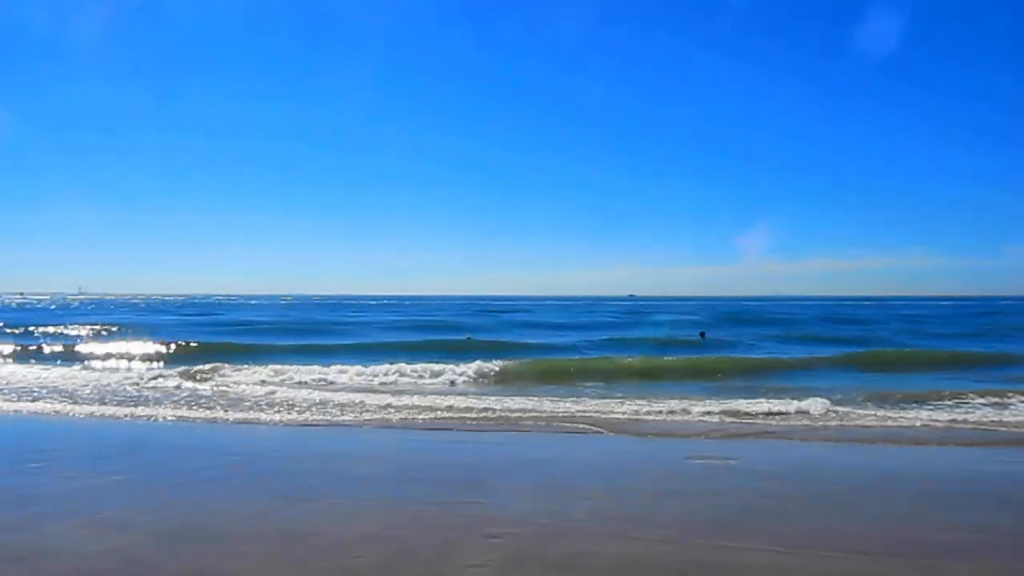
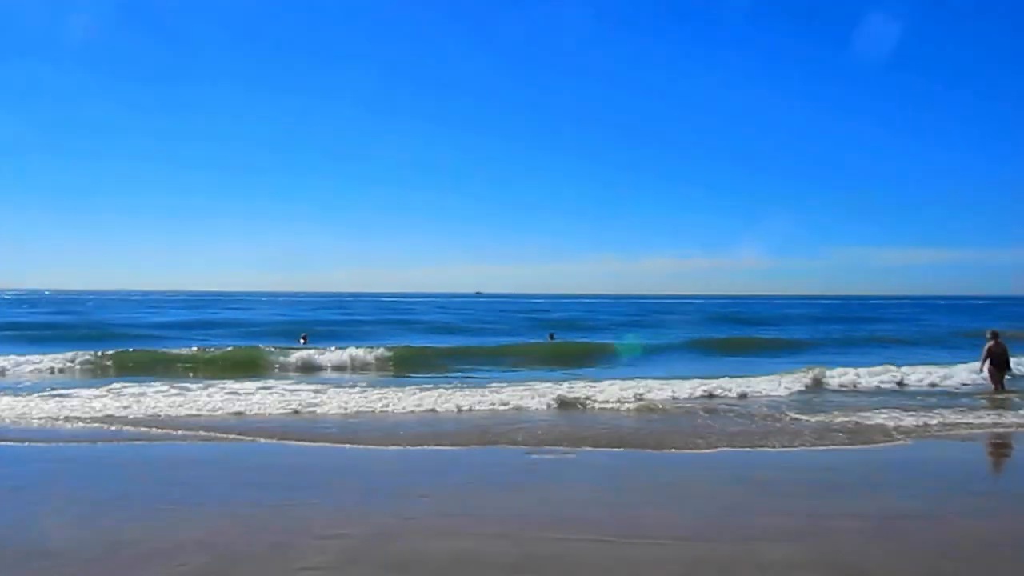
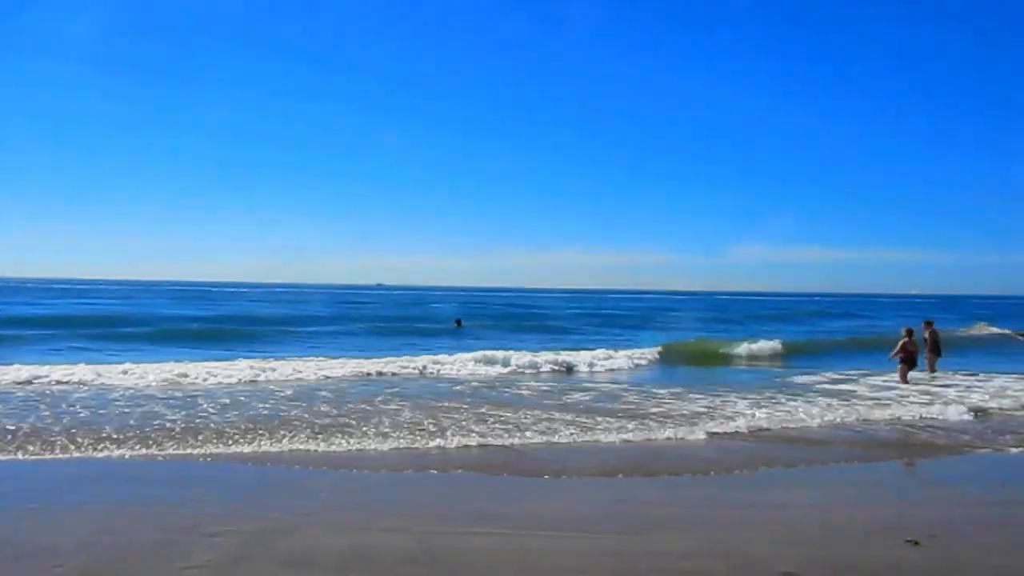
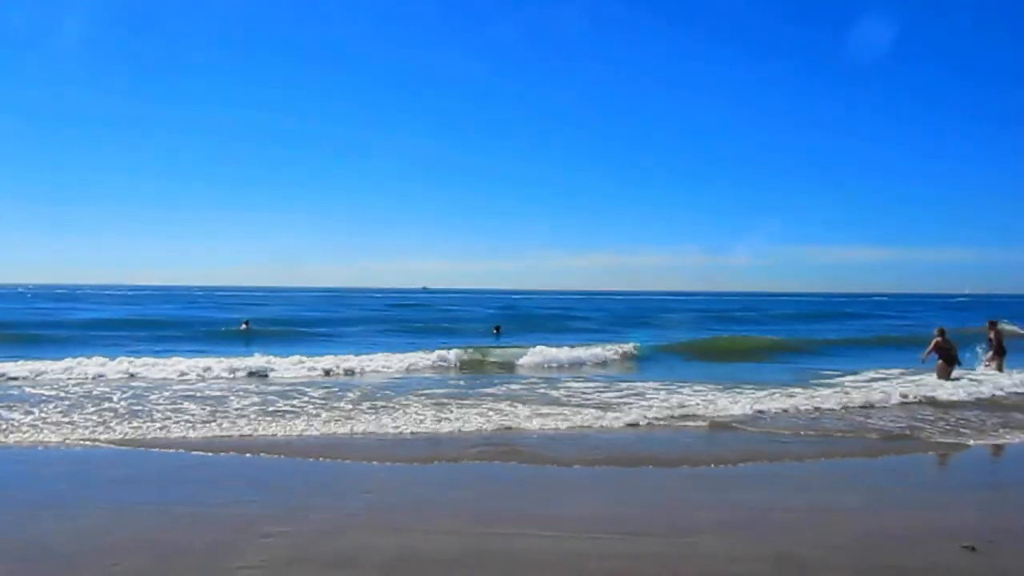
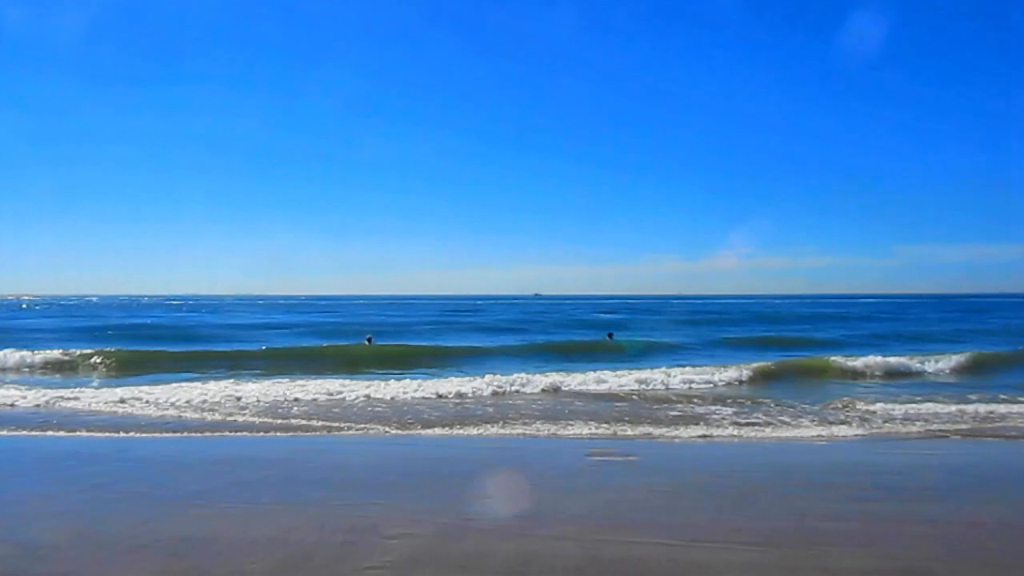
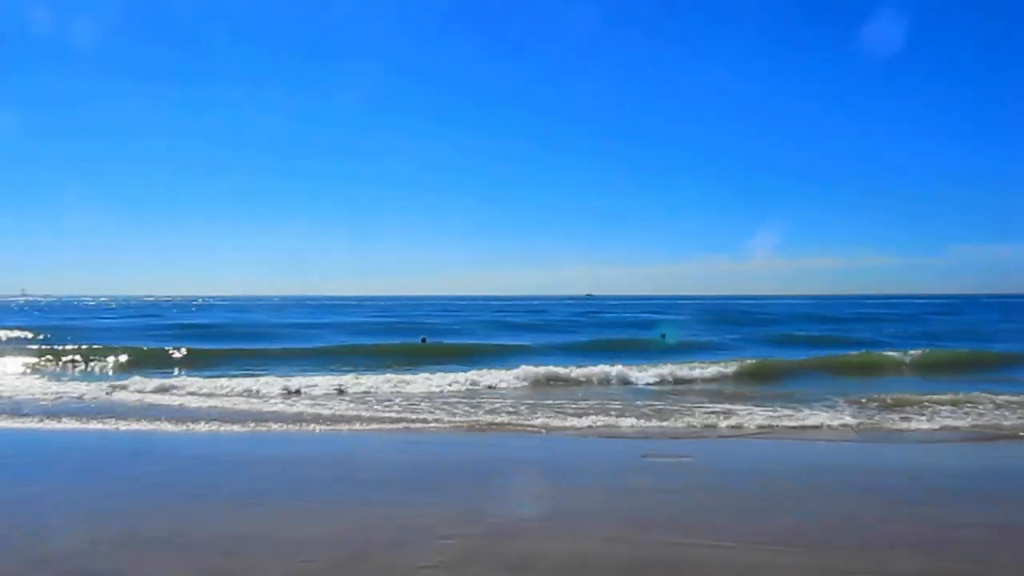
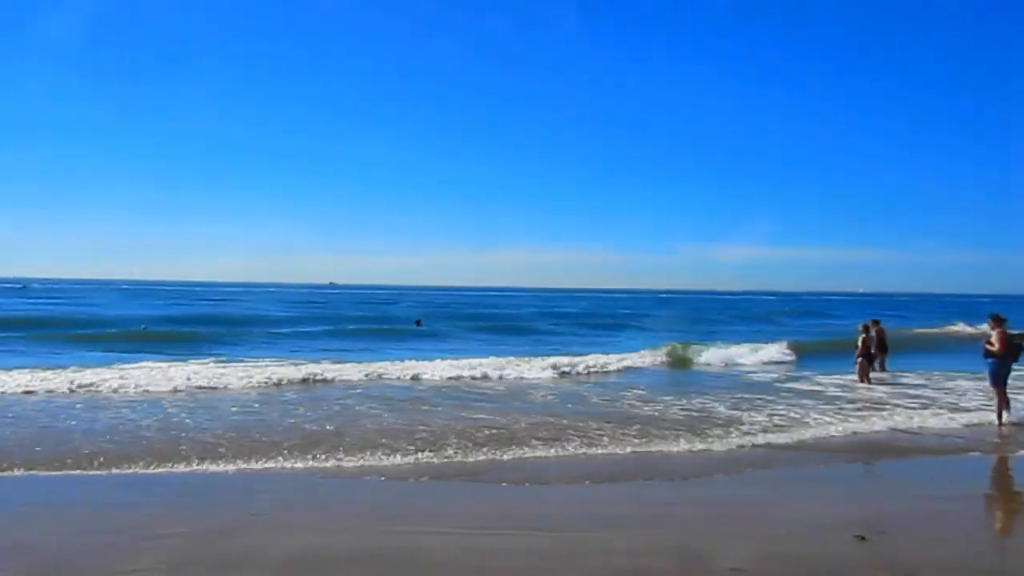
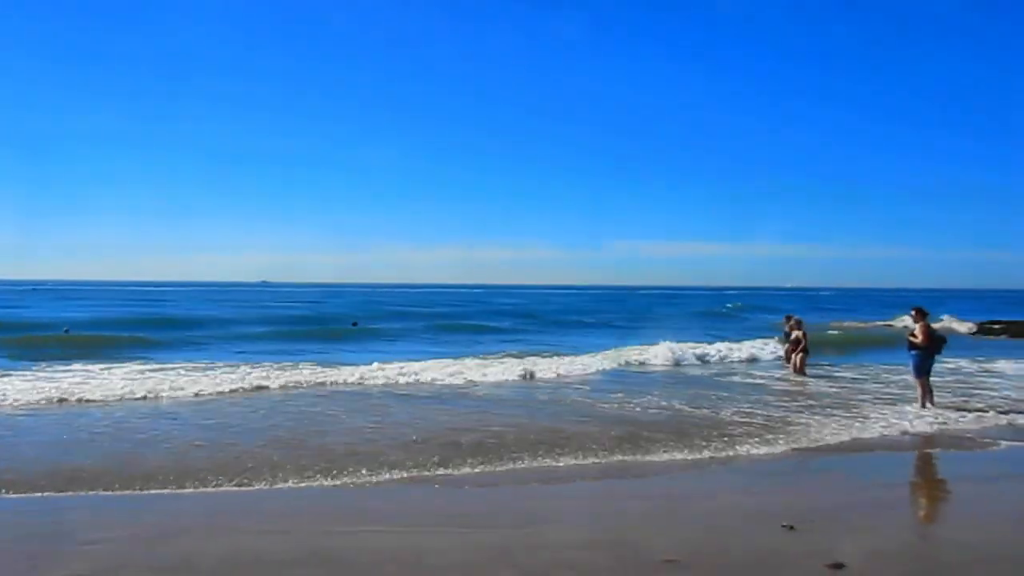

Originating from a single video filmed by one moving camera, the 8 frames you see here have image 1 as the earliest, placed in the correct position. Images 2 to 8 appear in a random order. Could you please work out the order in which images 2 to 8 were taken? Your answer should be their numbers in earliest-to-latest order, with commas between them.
6, 5, 2, 4, 3, 7, 8
